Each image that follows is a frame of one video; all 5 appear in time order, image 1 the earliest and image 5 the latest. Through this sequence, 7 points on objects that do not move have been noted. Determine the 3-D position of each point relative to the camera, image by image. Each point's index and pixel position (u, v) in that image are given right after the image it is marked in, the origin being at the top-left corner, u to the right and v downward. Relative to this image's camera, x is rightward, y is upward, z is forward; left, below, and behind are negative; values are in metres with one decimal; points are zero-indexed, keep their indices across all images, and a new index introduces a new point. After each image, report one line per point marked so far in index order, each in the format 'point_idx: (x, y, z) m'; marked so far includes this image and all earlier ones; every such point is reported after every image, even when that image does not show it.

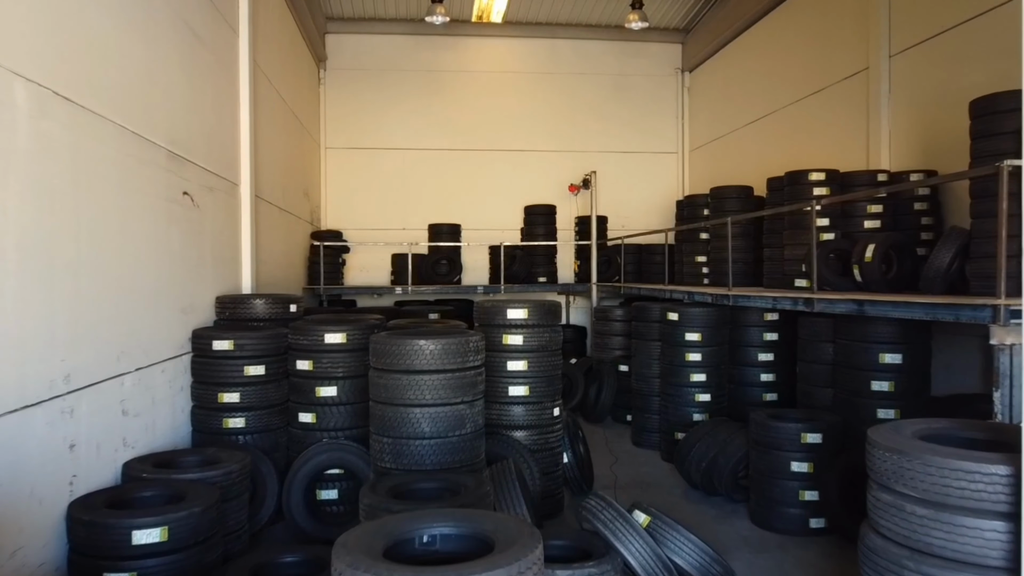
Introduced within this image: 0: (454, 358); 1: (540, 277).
0: (-0.2, -0.2, +2.9) m
1: (+0.3, +0.1, +8.3) m
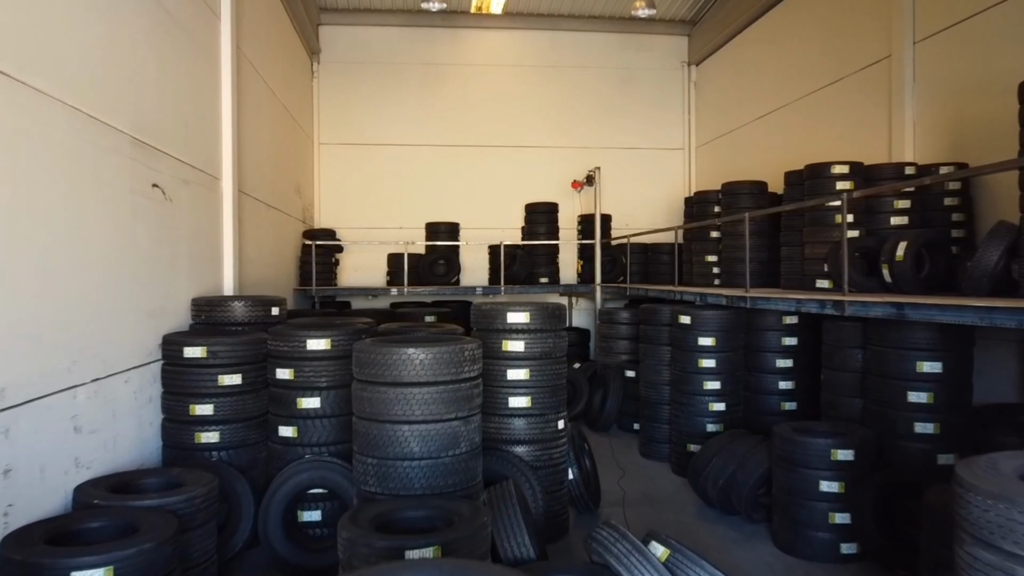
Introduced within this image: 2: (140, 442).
0: (-0.2, -0.3, +2.6) m
1: (+0.3, +0.1, +8.0) m
2: (-1.4, -0.6, +3.2) m
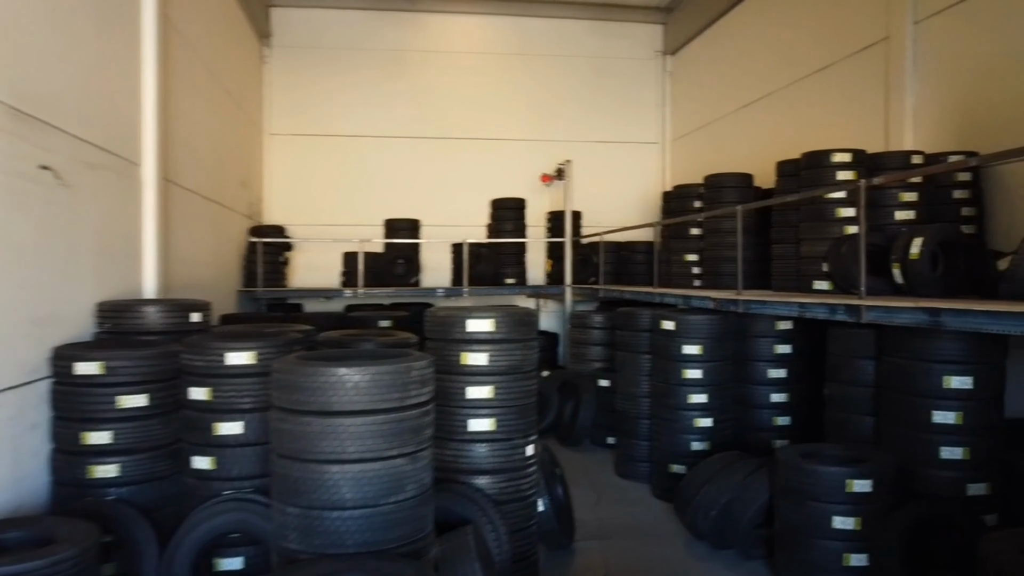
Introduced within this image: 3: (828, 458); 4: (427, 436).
0: (-0.3, -0.3, +2.0) m
1: (0.0, +0.1, +7.5) m
2: (-1.6, -0.6, +2.6) m
3: (+1.1, -0.6, +2.9) m
4: (-0.2, -0.4, +2.1) m
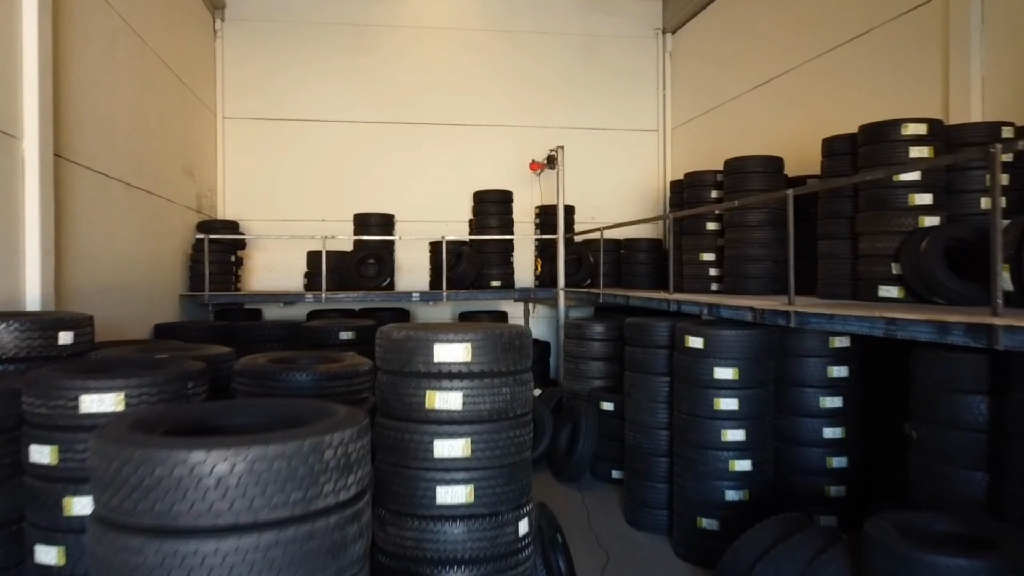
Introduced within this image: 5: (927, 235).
0: (-0.3, -0.3, +1.2) m
1: (-0.2, +0.1, +6.6) m
2: (-1.6, -0.6, +1.7) m
3: (+1.1, -0.6, +2.1) m
4: (-0.2, -0.4, +1.3) m
5: (+1.5, +0.2, +2.9) m
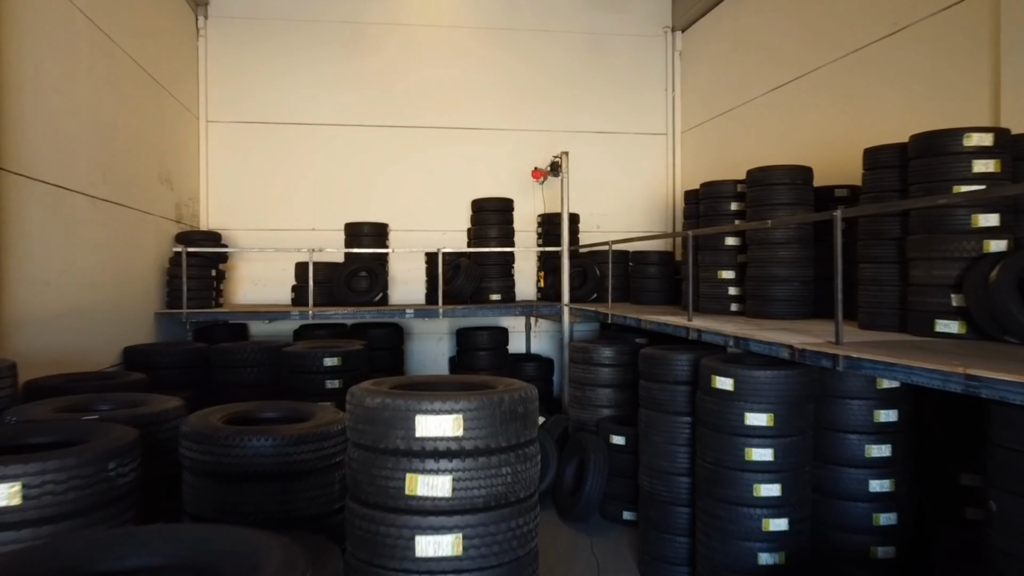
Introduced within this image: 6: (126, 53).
0: (-0.3, -0.4, +0.8) m
1: (-0.1, 0.0, +6.2) m
2: (-1.6, -0.8, +1.3) m
3: (+1.1, -0.7, +1.7) m
4: (-0.2, -0.5, +0.9) m
5: (+1.5, +0.1, +2.5) m
6: (-2.3, +1.4, +4.9) m
